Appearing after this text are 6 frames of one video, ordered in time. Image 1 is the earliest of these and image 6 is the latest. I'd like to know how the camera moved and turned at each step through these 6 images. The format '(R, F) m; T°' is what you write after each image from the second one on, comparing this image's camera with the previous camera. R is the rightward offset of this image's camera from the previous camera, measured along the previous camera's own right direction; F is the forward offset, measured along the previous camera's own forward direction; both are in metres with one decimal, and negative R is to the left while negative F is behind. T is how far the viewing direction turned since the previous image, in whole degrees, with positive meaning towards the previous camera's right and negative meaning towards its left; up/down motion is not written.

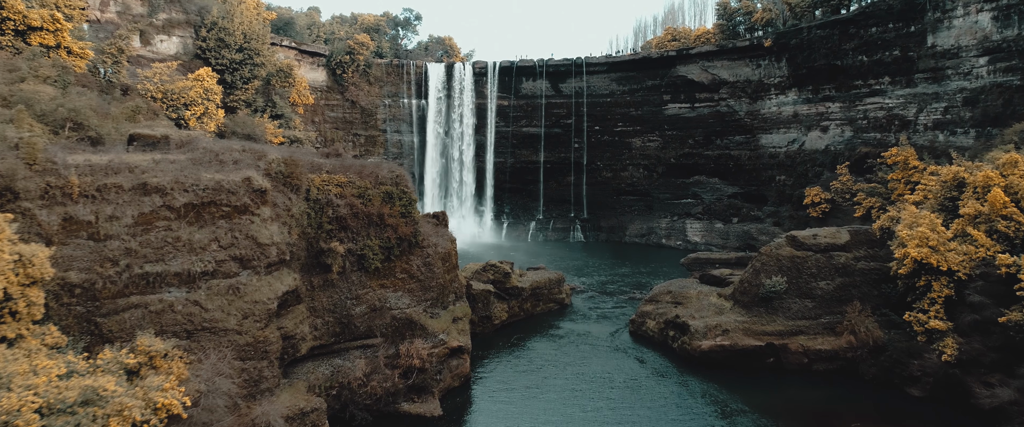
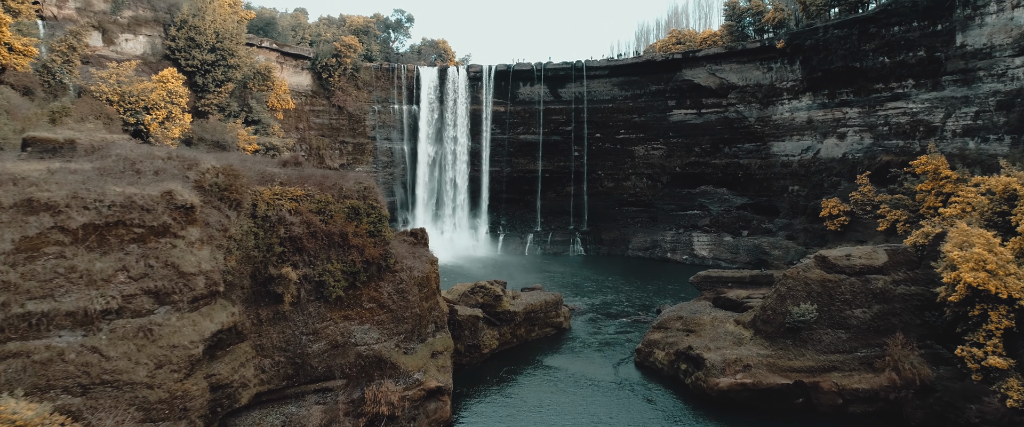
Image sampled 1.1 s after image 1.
(+0.1, +1.2) m; 0°
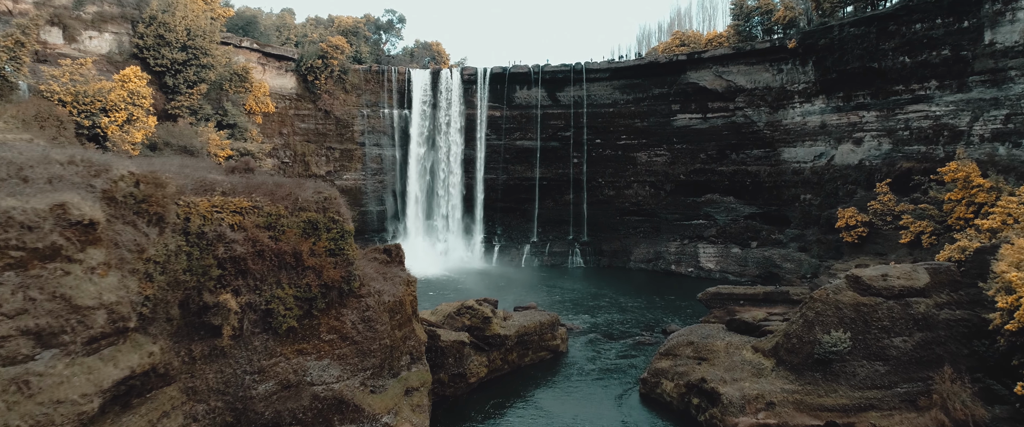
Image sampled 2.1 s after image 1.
(+0.1, +1.1) m; 0°
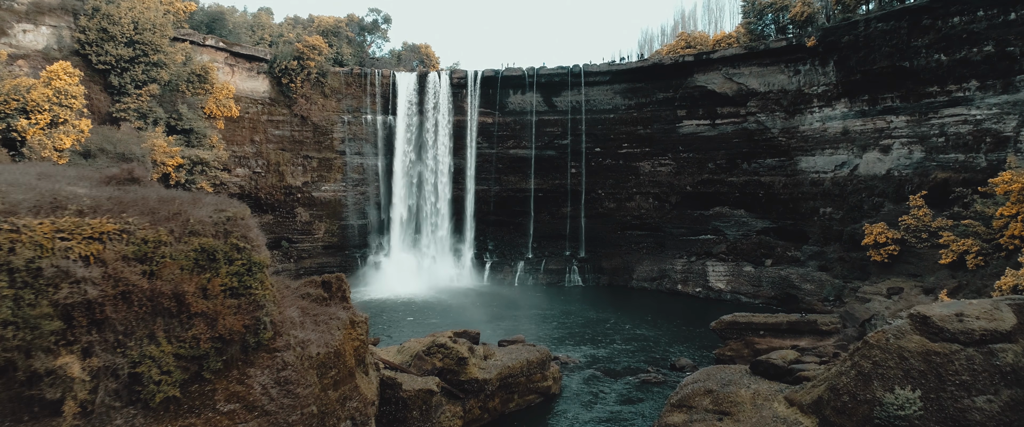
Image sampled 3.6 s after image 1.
(+0.2, +1.6) m; 0°
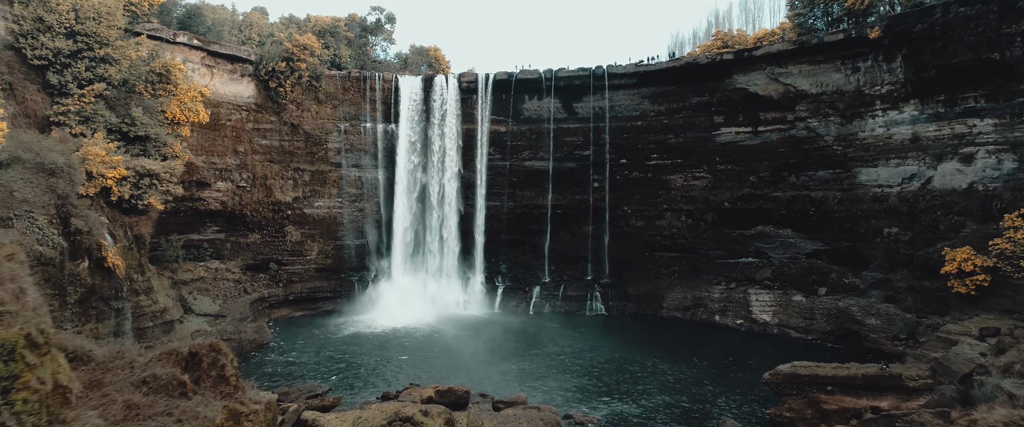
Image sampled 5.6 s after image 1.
(+0.3, +2.1) m; -2°
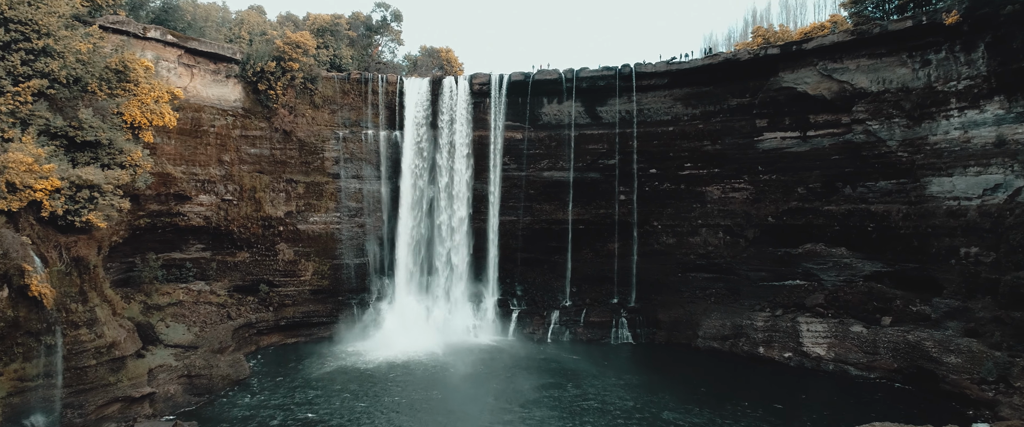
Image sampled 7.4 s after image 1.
(+0.2, +1.8) m; -2°
